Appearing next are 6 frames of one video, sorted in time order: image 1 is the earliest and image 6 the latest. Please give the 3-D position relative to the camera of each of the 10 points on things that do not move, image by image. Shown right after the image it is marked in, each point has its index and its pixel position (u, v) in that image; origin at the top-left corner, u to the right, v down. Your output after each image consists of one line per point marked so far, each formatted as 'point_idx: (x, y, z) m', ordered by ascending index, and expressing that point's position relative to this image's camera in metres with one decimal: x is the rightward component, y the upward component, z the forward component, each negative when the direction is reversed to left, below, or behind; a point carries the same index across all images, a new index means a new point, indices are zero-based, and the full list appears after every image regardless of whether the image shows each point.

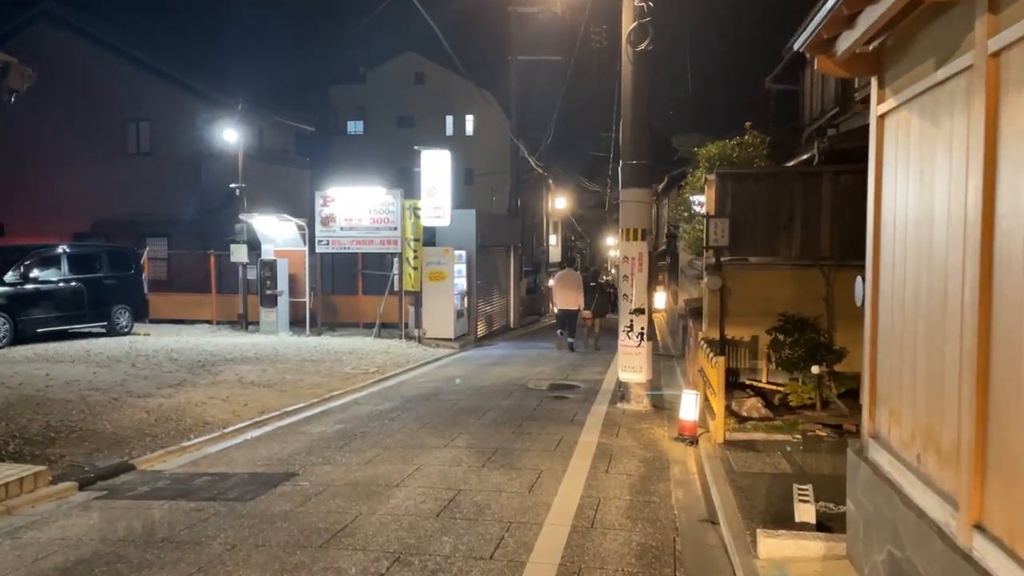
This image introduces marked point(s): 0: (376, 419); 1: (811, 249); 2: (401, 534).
0: (-1.7, -1.7, +10.1) m
1: (+4.3, +0.5, +11.1) m
2: (-0.8, -1.8, +5.6) m
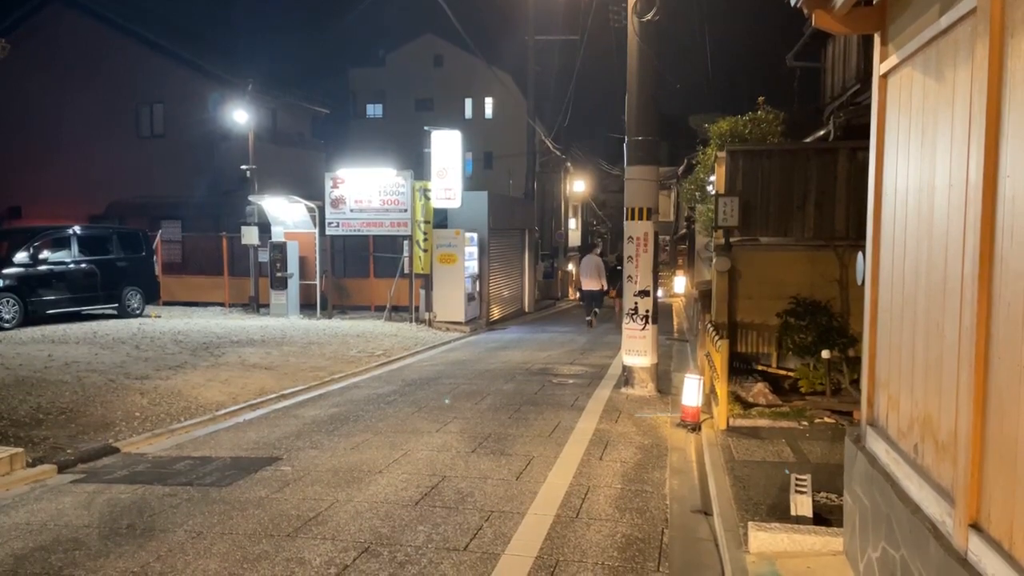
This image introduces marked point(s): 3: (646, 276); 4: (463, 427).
0: (-1.8, -1.4, +9.8) m
1: (+4.3, +0.8, +10.7) m
2: (-0.9, -1.6, +5.3) m
3: (+1.8, +0.2, +10.3) m
4: (-0.5, -1.5, +8.3) m
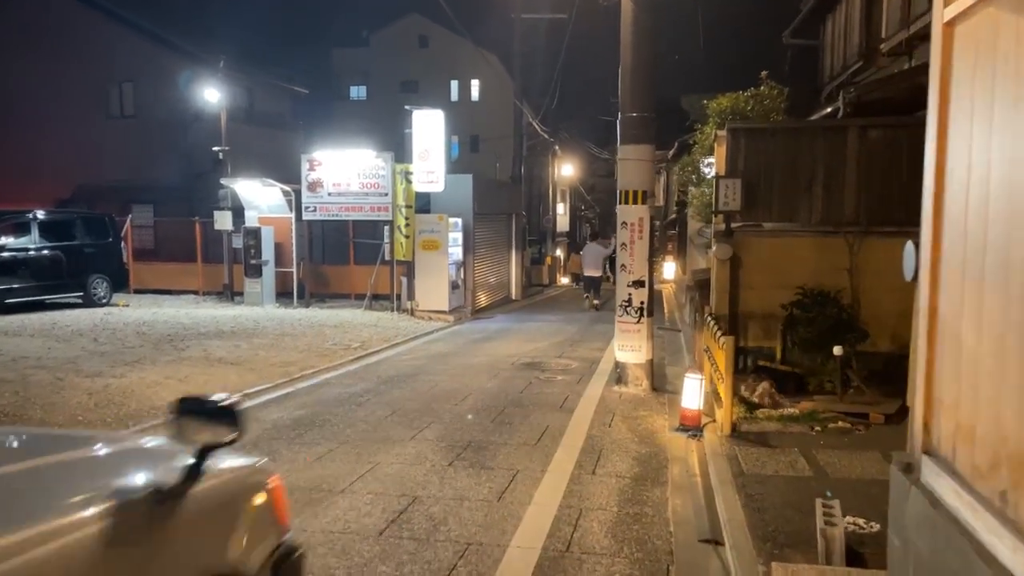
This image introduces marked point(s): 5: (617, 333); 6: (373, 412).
0: (-1.9, -1.3, +9.0) m
1: (+4.1, +0.9, +9.9) m
2: (-1.1, -1.6, +4.5) m
3: (+1.6, +0.3, +9.4) m
4: (-0.7, -1.4, +7.5) m
5: (+1.3, -0.5, +9.6) m
6: (-1.5, -1.4, +8.5) m
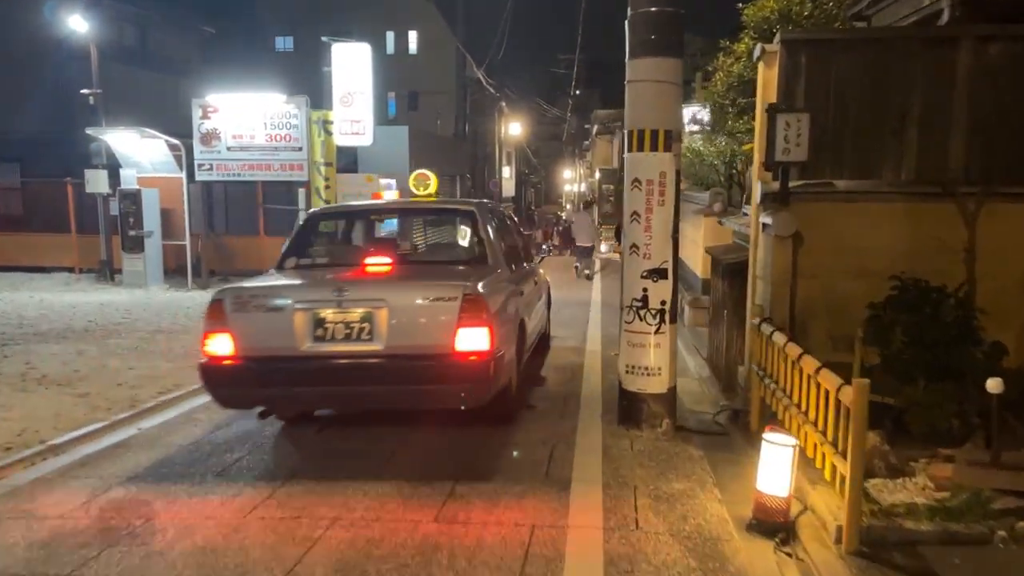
0: (-2.3, -1.3, +5.6) m
1: (+3.6, +1.0, +6.7) m
2: (-1.1, -1.7, +1.1) m
3: (+1.2, +0.3, +6.2) m
4: (-0.9, -1.4, +4.1) m
5: (+0.9, -0.5, +6.3) m
6: (-1.8, -1.4, +5.1) m
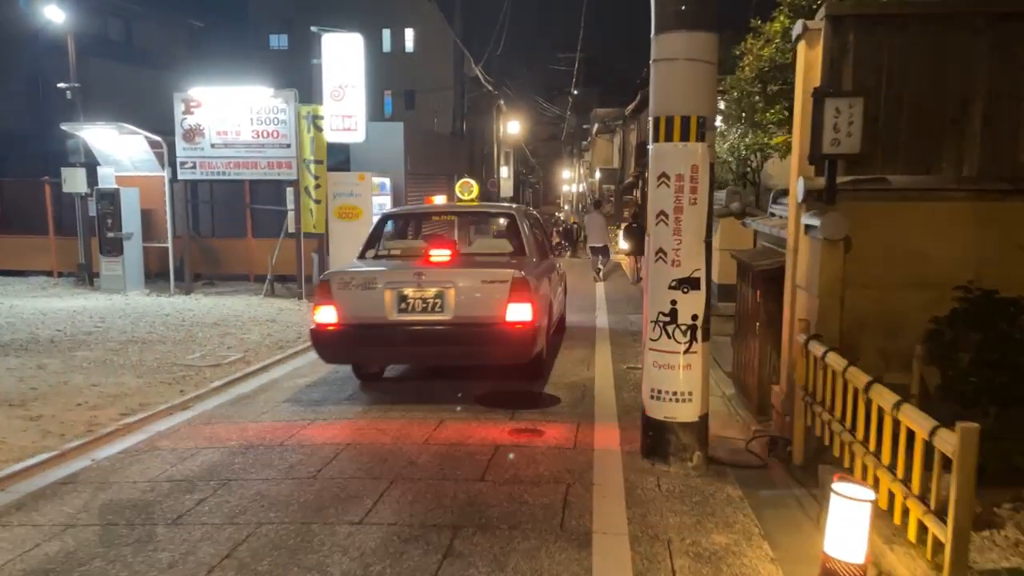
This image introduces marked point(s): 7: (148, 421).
0: (-2.2, -1.4, +4.7) m
1: (+3.7, +1.0, +5.9) m
2: (-1.0, -1.8, +0.3) m
3: (+1.2, +0.3, +5.3) m
4: (-0.8, -1.5, +3.3) m
5: (+1.0, -0.6, +5.5) m
6: (-1.7, -1.4, +4.2) m
7: (-3.3, -1.2, +7.3) m
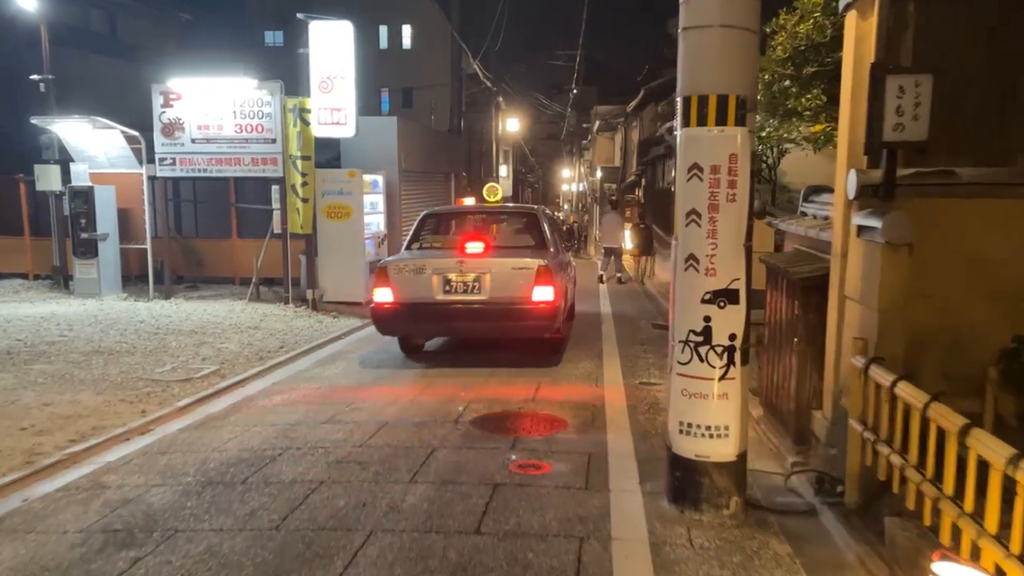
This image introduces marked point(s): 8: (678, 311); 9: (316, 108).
0: (-2.2, -1.5, +3.8) m
1: (+3.7, +0.9, +5.0) m
2: (-1.0, -1.9, -0.6) m
3: (+1.3, +0.2, +4.4) m
4: (-0.8, -1.6, +2.4) m
5: (+1.0, -0.6, +4.6) m
6: (-1.7, -1.5, +3.3) m
7: (-3.3, -1.3, +6.4) m
8: (+1.0, -0.1, +4.6) m
9: (-3.4, +3.1, +13.5) m
